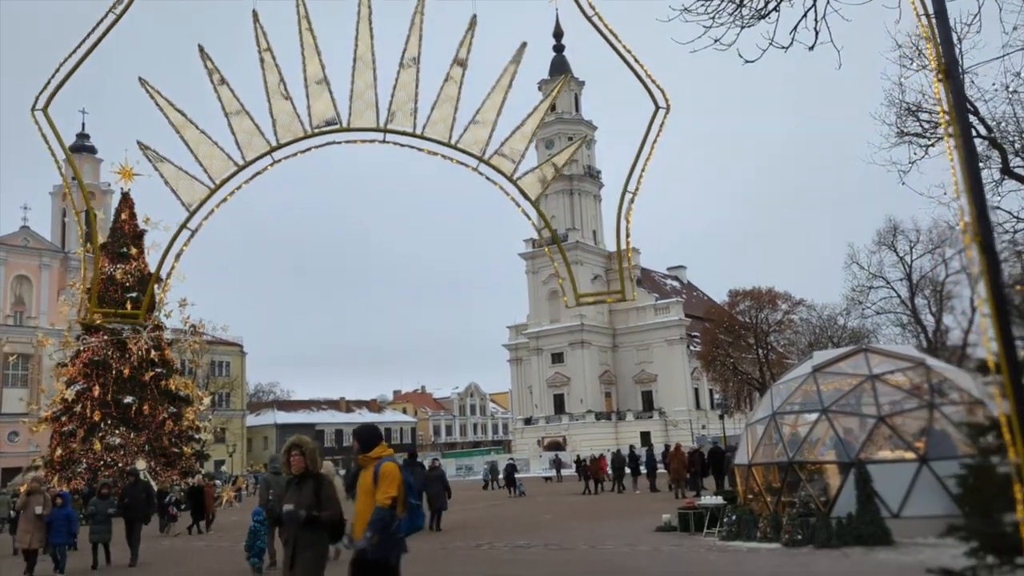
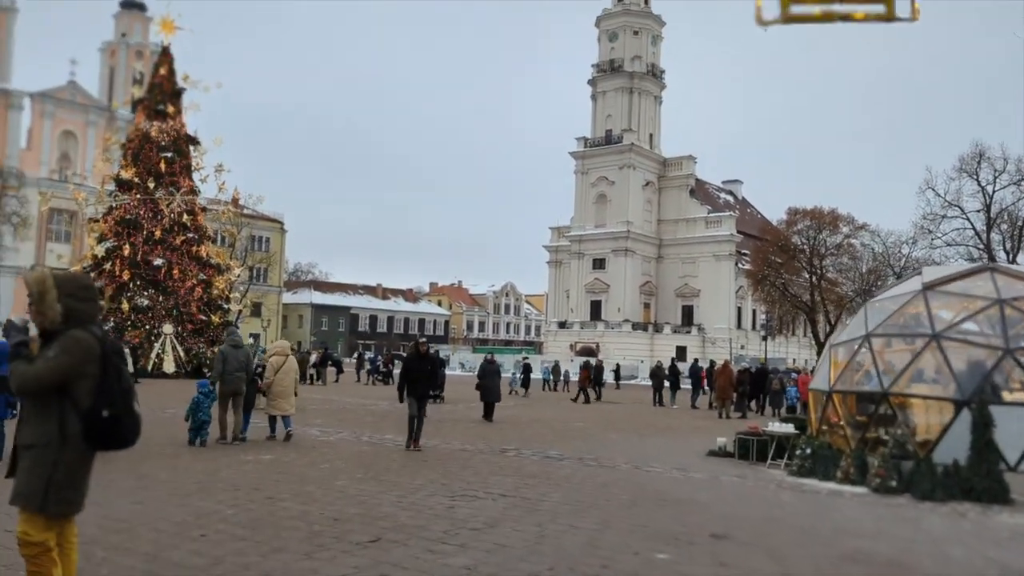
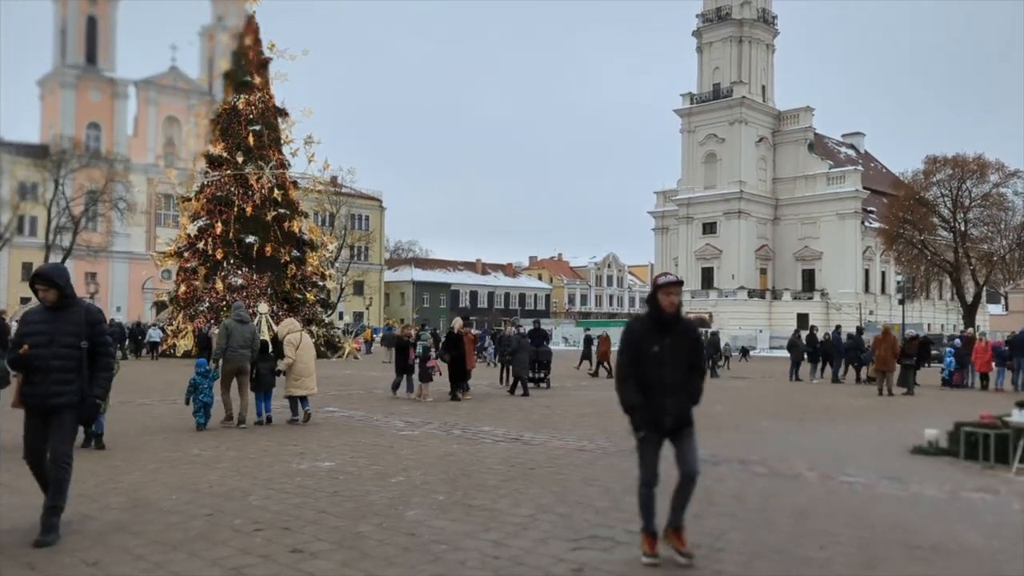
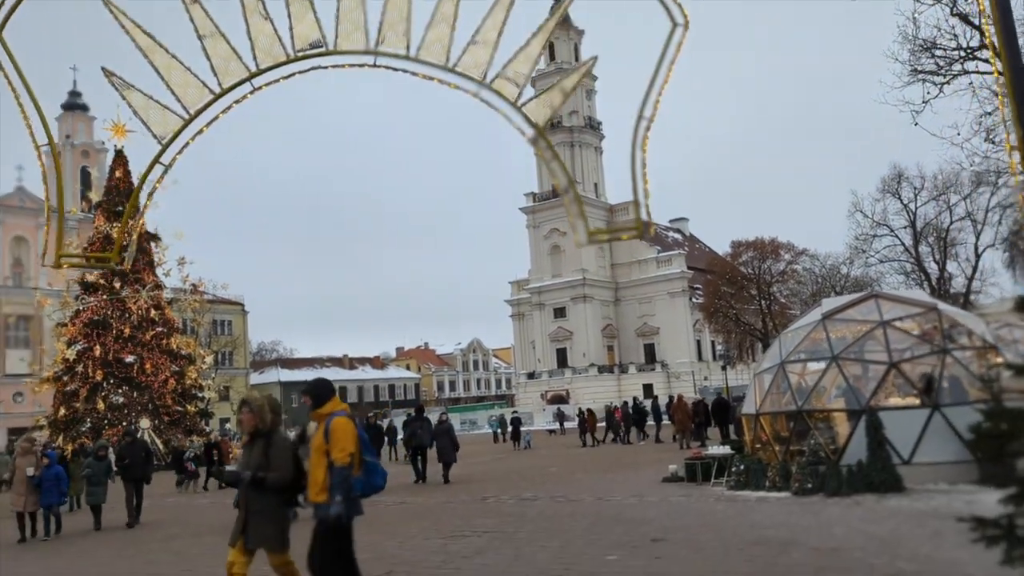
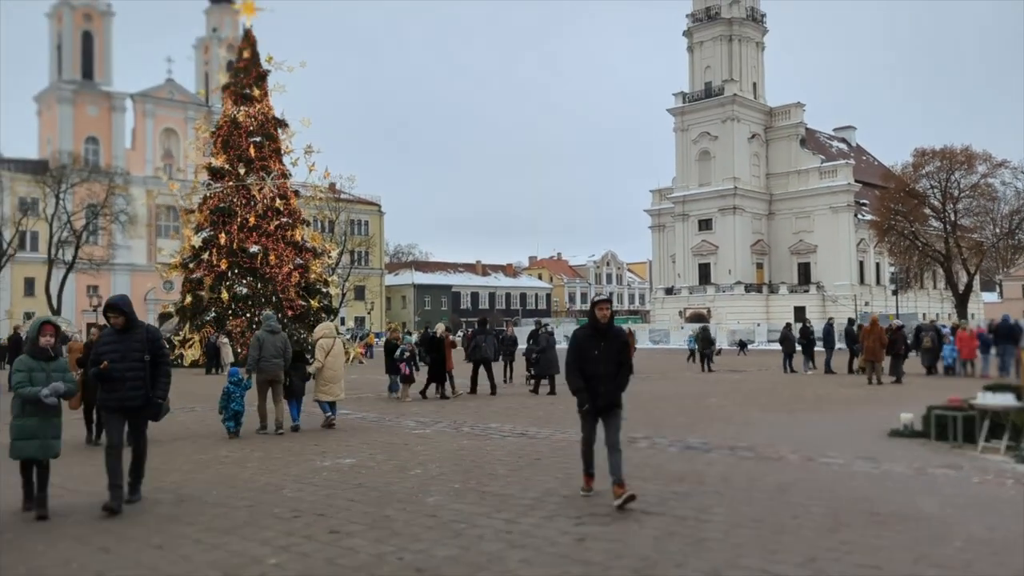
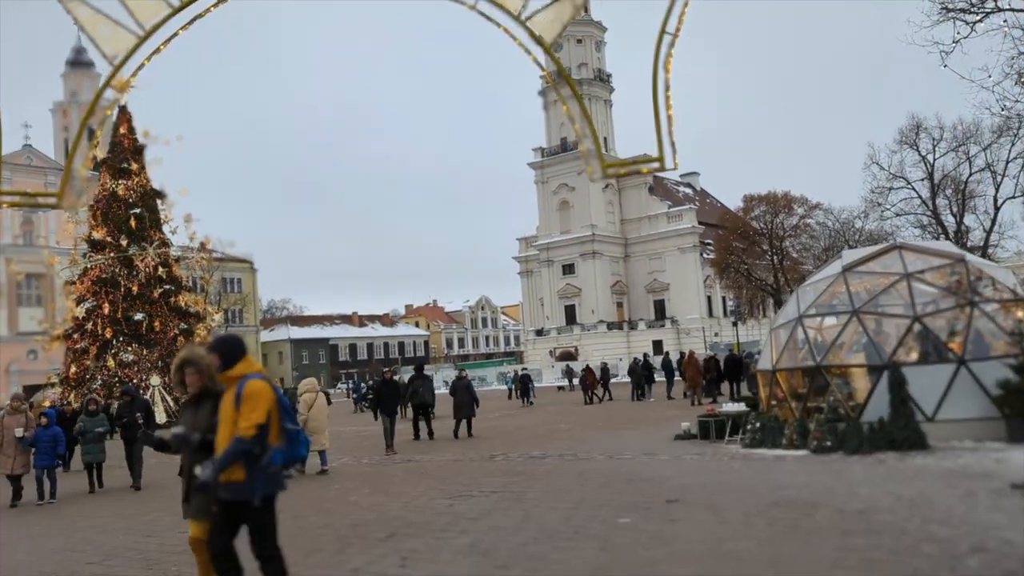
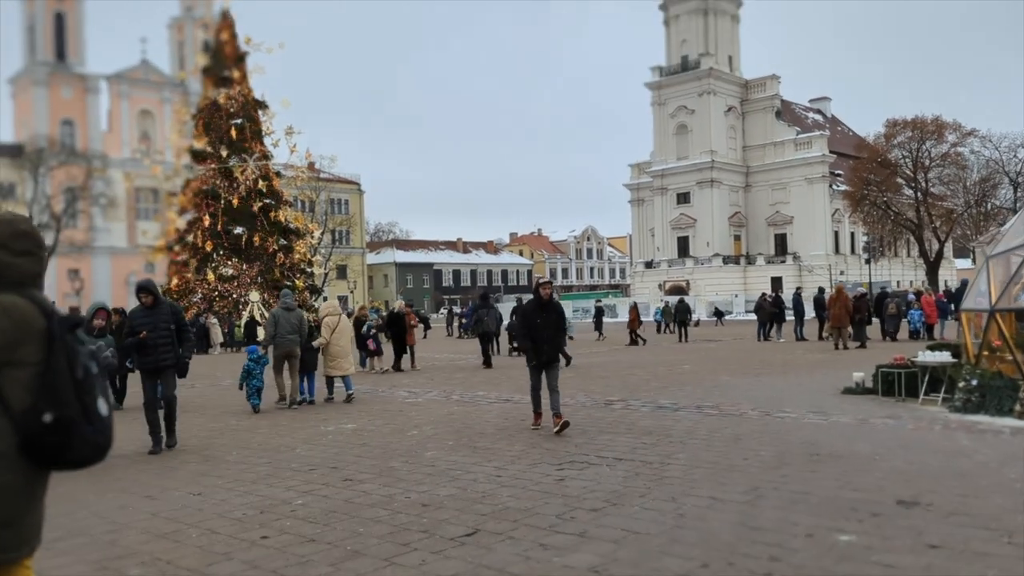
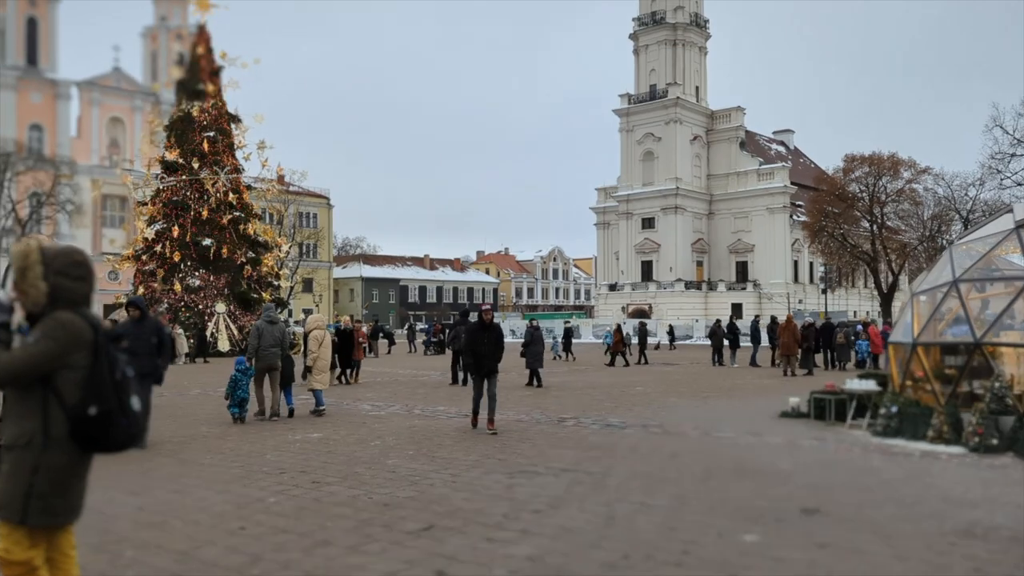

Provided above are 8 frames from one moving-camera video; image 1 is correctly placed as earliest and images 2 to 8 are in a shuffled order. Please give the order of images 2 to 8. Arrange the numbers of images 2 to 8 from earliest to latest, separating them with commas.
4, 6, 2, 8, 7, 5, 3
